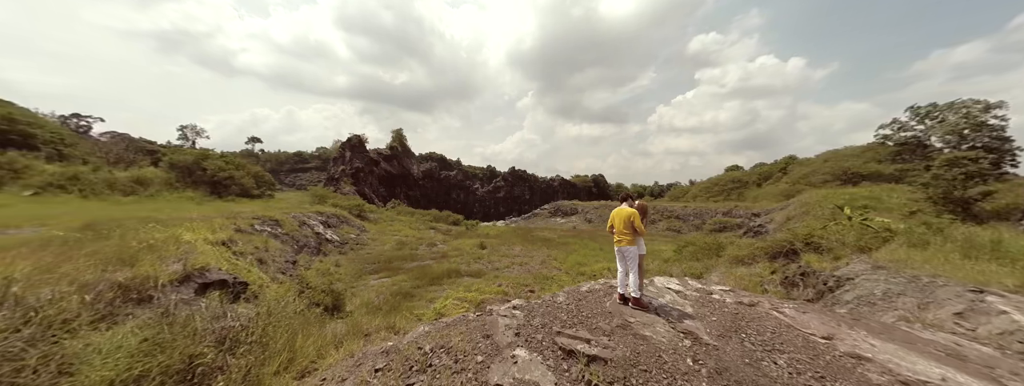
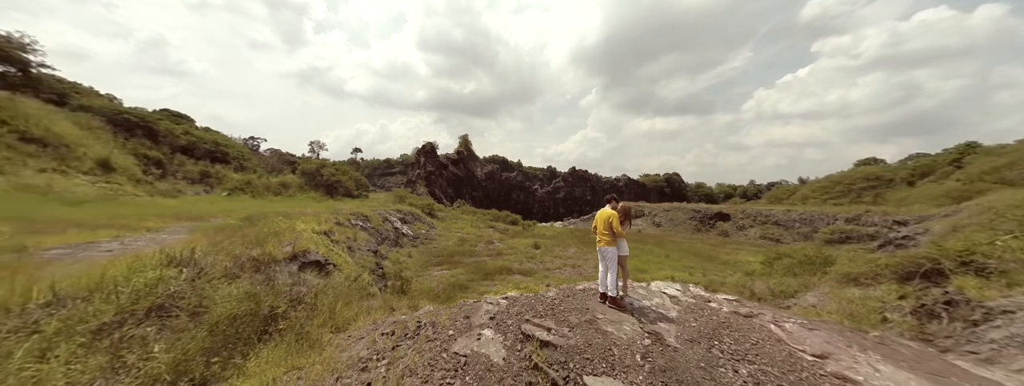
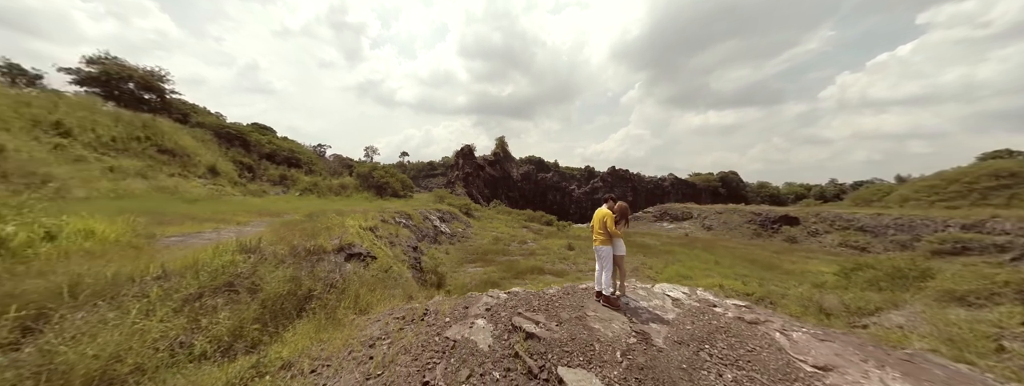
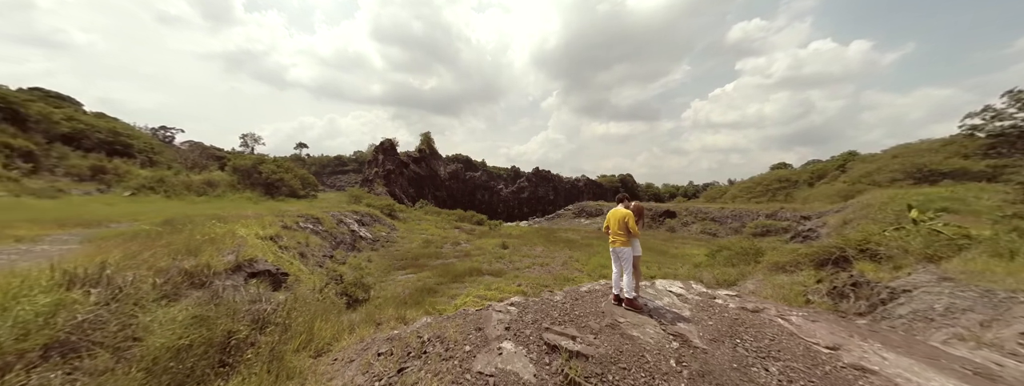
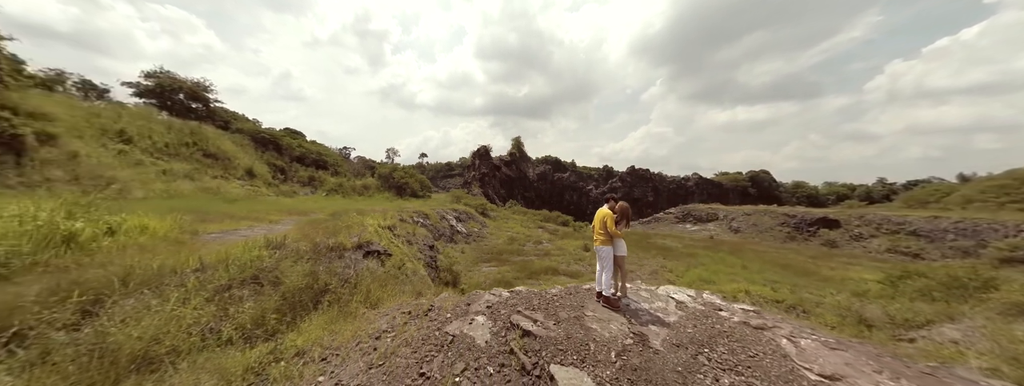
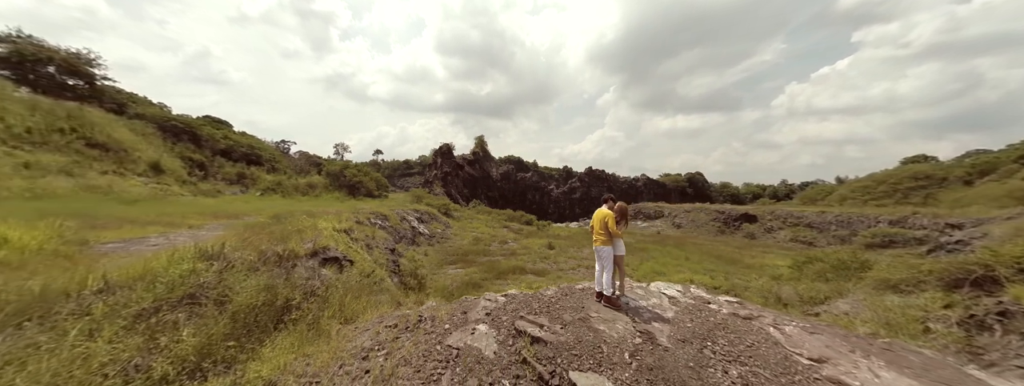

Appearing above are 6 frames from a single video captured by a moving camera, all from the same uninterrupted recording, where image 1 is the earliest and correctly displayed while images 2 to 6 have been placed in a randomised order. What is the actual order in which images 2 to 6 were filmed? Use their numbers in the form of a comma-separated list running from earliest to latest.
4, 2, 6, 3, 5
